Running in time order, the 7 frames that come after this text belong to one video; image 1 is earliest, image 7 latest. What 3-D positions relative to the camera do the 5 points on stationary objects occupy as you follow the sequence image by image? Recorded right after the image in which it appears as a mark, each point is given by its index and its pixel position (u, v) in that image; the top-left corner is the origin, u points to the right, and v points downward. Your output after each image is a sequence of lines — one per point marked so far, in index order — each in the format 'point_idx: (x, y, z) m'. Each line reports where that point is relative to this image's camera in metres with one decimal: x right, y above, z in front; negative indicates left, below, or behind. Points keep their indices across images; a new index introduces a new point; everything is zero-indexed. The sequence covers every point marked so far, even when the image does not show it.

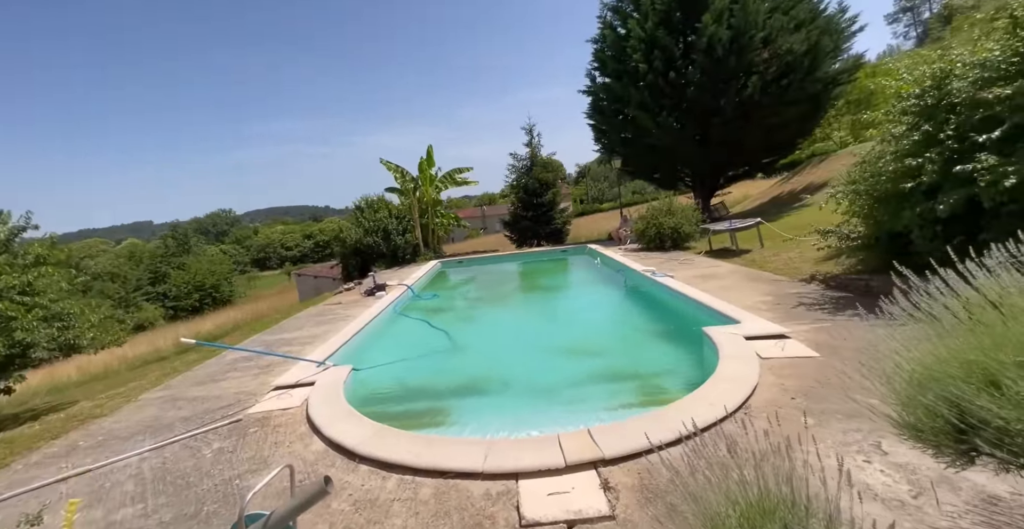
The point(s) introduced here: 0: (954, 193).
0: (+5.5, +0.9, +5.3) m
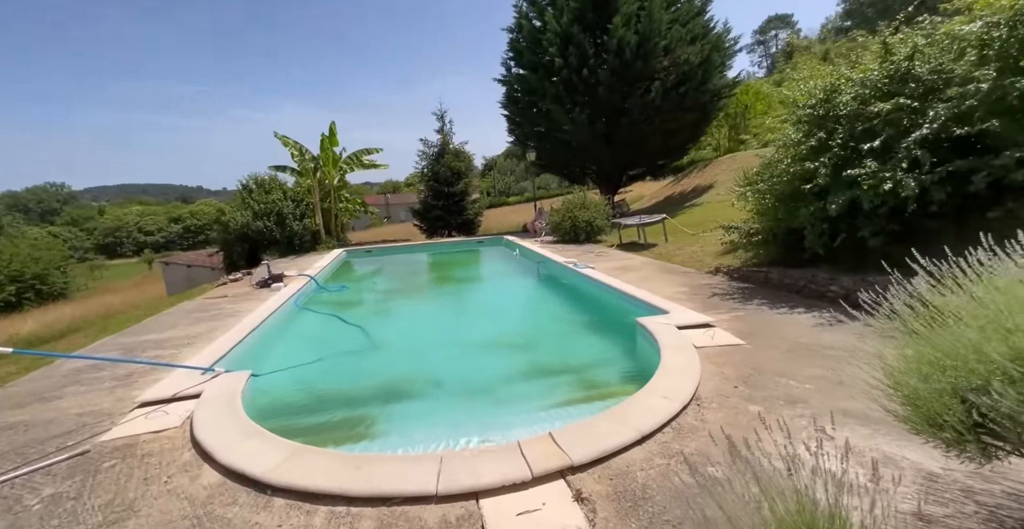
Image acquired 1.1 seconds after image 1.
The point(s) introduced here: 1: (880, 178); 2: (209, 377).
0: (+4.7, +1.0, +6.0) m
1: (+4.8, +1.1, +5.5) m
2: (-3.4, -1.3, +4.7) m
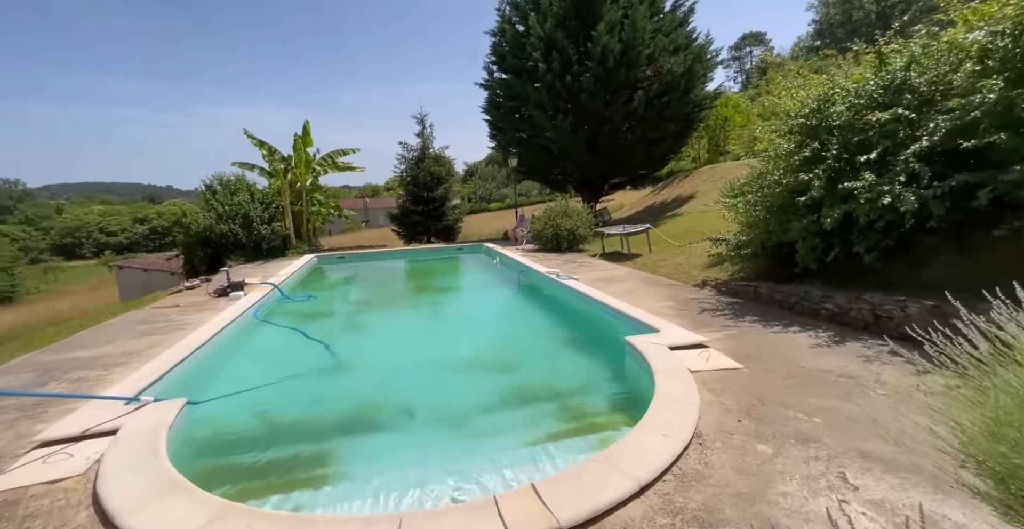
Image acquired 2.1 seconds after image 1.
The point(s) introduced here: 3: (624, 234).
0: (+4.4, +0.8, +5.7) m
1: (+4.6, +0.9, +5.2) m
2: (-3.6, -1.4, +4.0) m
3: (+3.4, +0.9, +12.6) m
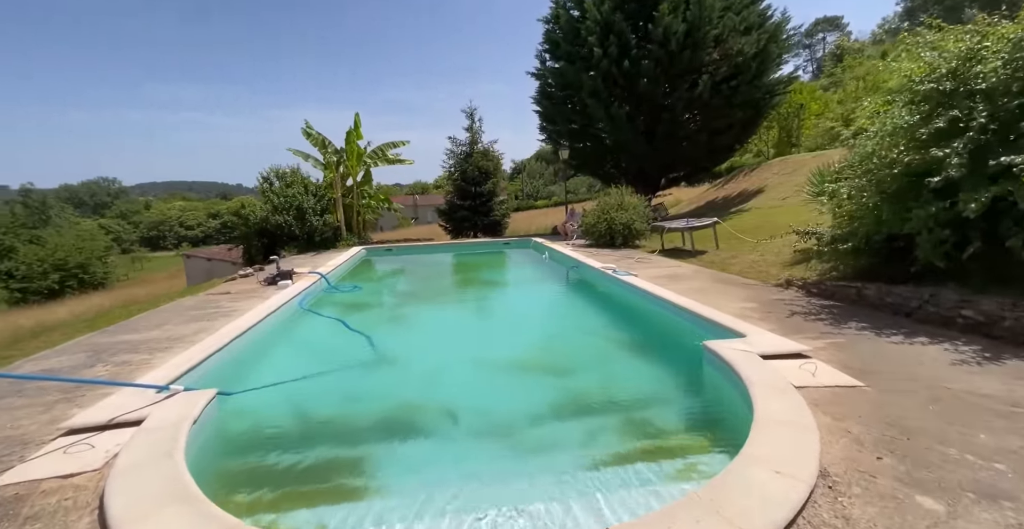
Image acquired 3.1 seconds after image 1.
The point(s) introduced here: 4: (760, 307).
0: (+5.1, +0.8, +4.6) m
1: (+5.2, +0.9, +4.1) m
2: (-3.1, -1.2, +3.7) m
3: (+4.9, +1.0, +11.6) m
4: (+3.7, -0.6, +6.2) m
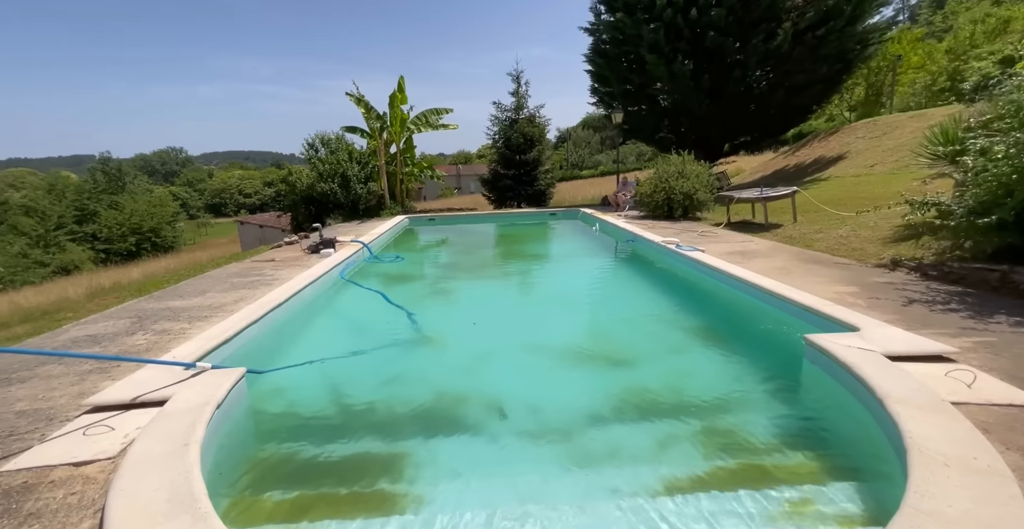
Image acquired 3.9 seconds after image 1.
0: (+5.7, +0.9, +3.3) m
1: (+5.7, +1.0, +2.8) m
2: (-2.7, -0.9, +3.4) m
3: (+6.1, +1.6, +10.3) m
4: (+4.4, -0.3, +5.2) m
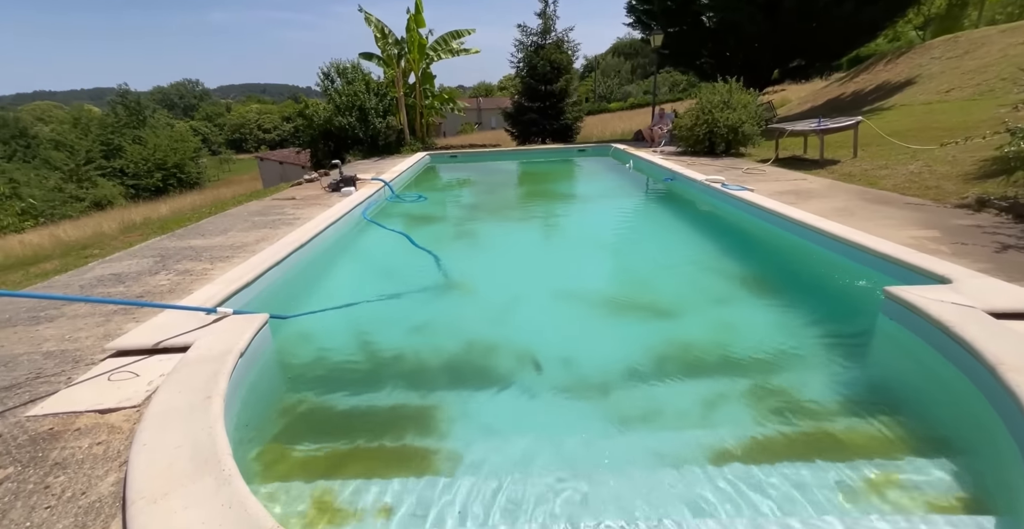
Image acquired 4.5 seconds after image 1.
0: (+6.0, +1.3, +2.5) m
1: (+6.0, +1.3, +2.0) m
2: (-2.4, -0.4, +3.3) m
3: (+6.7, +2.9, +9.3) m
4: (+4.8, +0.3, +4.6) m
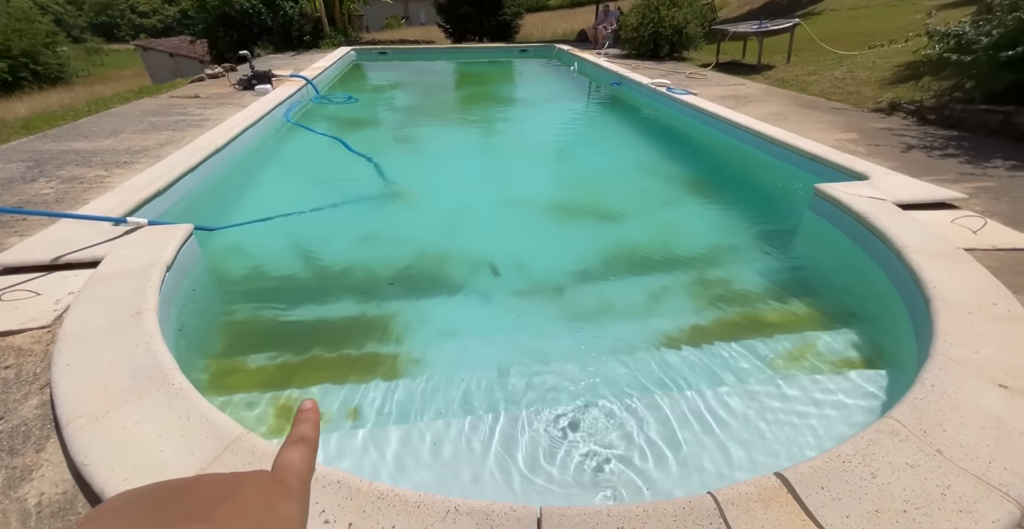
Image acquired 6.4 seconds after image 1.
0: (+5.7, +2.1, +2.9) m
1: (+5.8, +2.0, +2.4) m
2: (-2.7, +0.2, +2.9) m
3: (+5.4, +5.1, +9.2) m
4: (+4.2, +1.5, +5.0) m
